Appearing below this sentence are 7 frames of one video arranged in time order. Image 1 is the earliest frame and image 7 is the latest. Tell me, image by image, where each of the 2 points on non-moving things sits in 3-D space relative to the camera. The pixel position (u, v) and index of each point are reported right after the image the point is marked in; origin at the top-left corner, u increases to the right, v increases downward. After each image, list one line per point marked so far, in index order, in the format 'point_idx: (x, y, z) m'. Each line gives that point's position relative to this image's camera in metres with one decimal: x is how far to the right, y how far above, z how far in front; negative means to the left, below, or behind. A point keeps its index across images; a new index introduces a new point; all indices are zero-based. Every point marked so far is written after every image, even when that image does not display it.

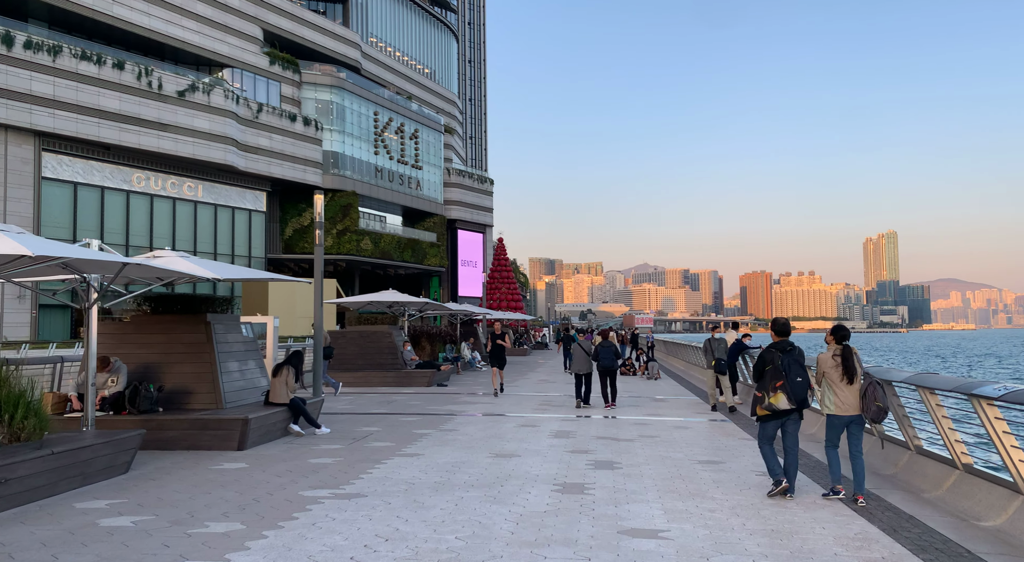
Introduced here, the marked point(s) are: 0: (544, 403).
0: (+0.8, -2.7, +16.6) m
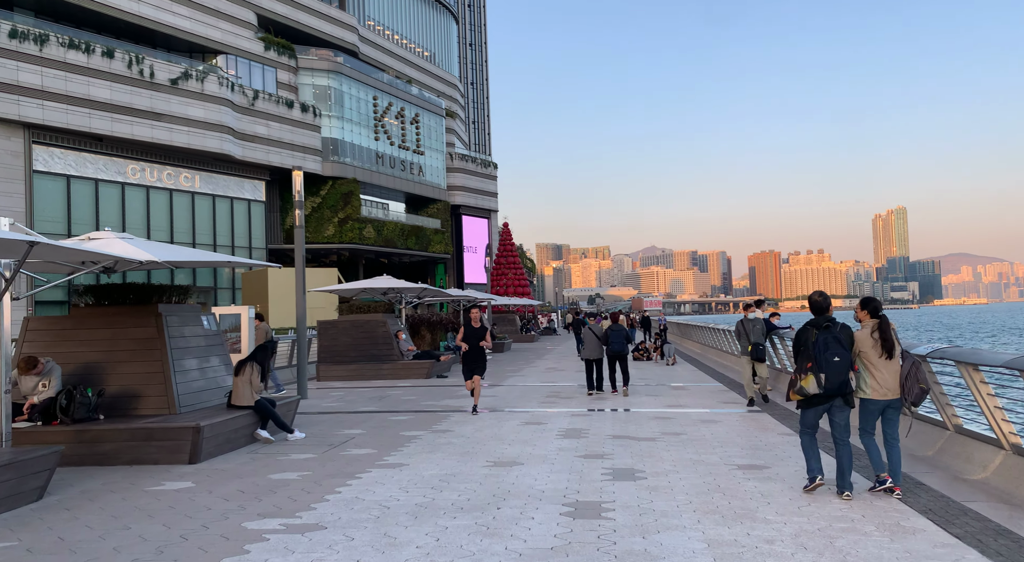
0: (+0.9, -2.3, +15.0) m
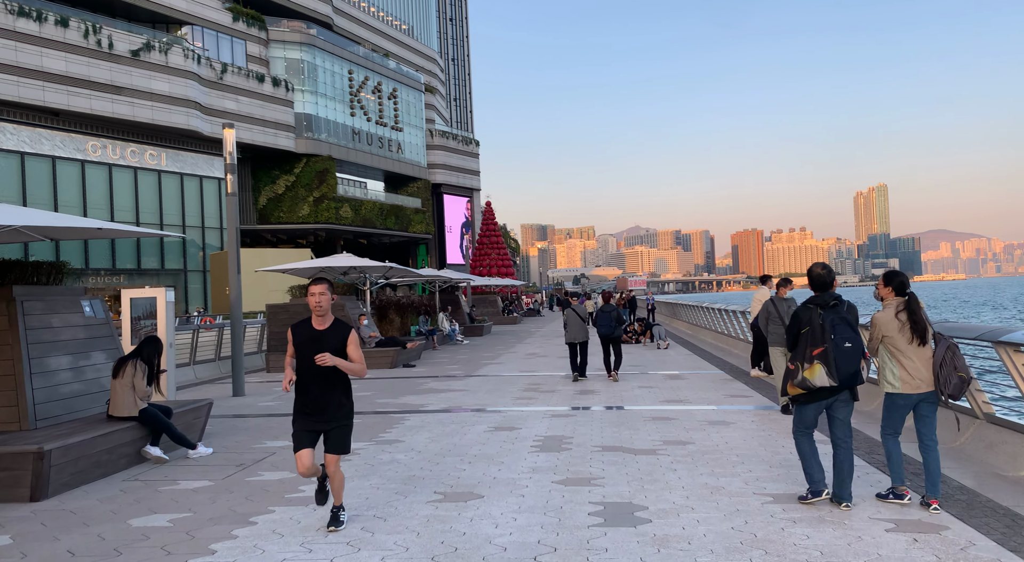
0: (+0.4, -1.8, +13.0) m
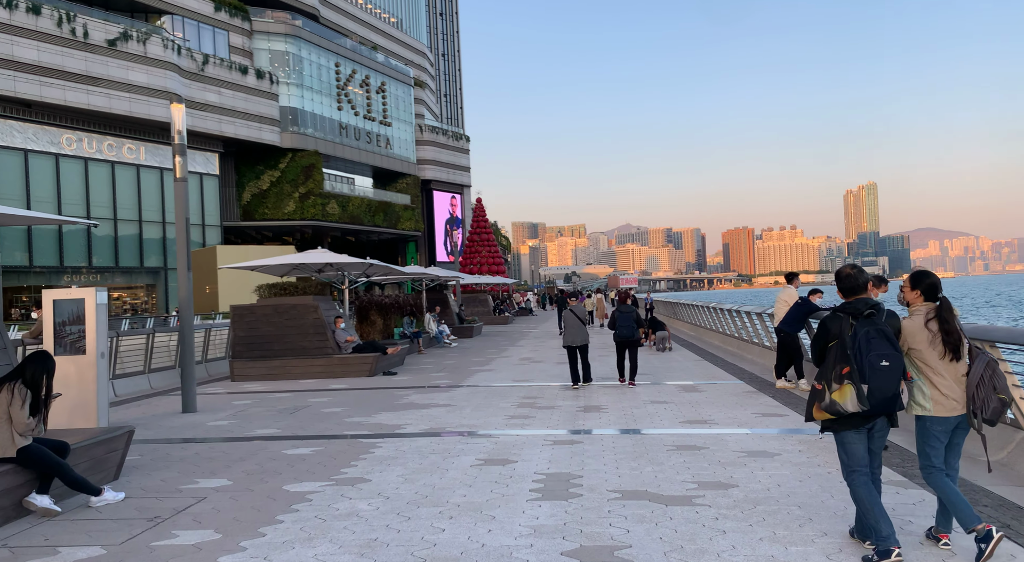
0: (+0.2, -1.8, +11.3) m
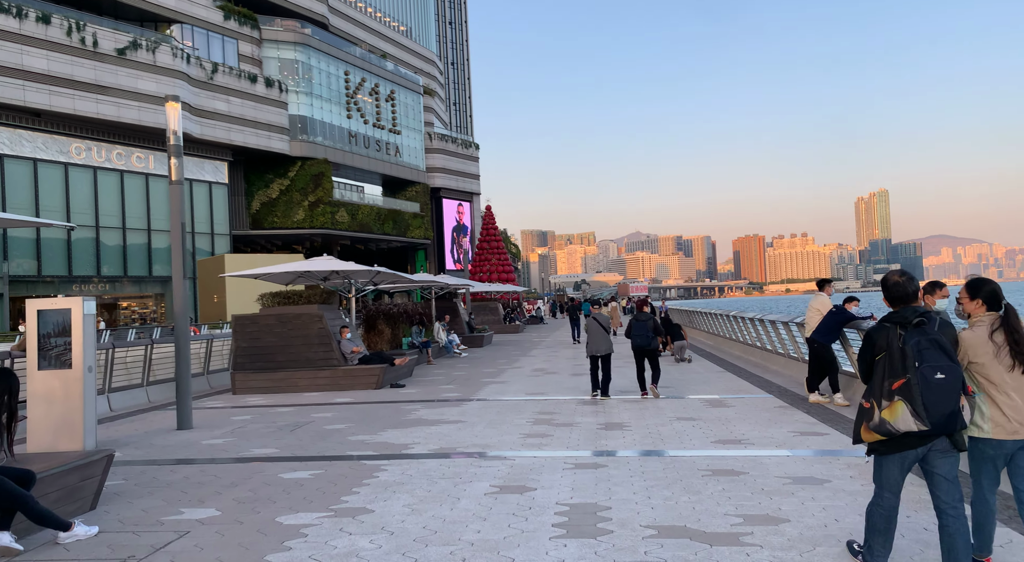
0: (+0.5, -1.9, +10.6) m
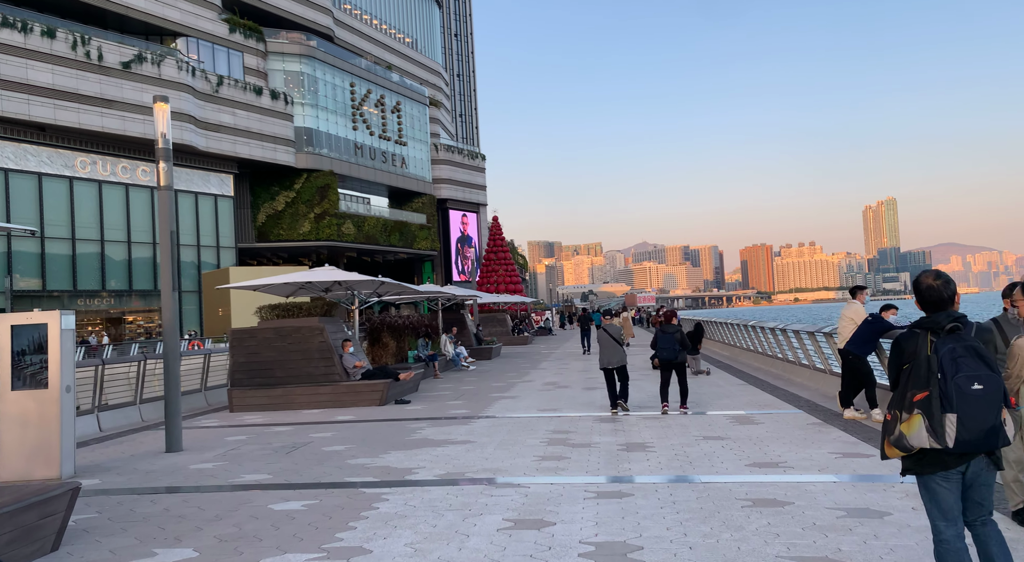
0: (+0.6, -2.0, +9.8) m
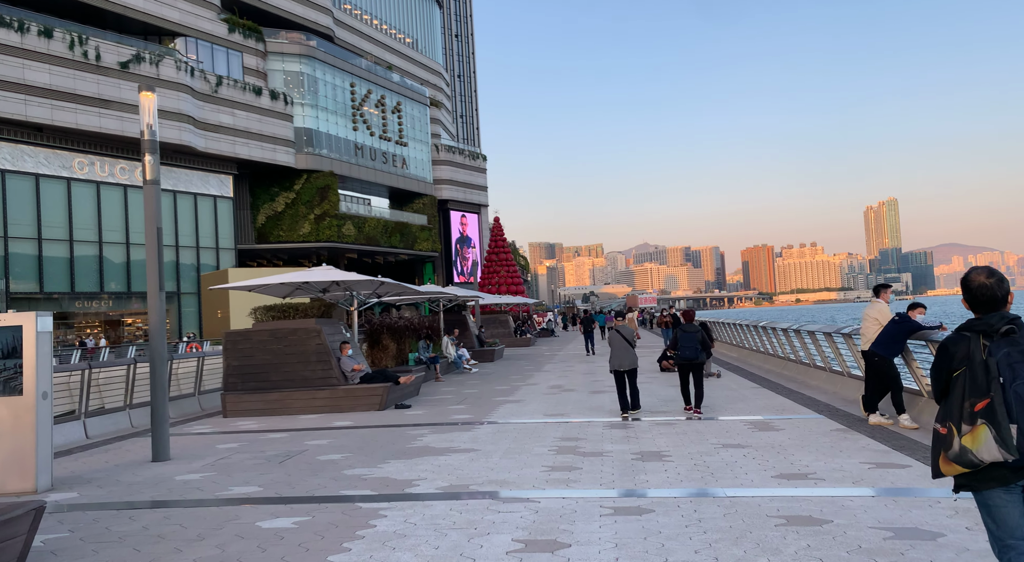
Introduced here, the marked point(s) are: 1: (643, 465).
0: (+0.7, -2.0, +9.3) m
1: (+1.4, -1.9, +7.9) m
